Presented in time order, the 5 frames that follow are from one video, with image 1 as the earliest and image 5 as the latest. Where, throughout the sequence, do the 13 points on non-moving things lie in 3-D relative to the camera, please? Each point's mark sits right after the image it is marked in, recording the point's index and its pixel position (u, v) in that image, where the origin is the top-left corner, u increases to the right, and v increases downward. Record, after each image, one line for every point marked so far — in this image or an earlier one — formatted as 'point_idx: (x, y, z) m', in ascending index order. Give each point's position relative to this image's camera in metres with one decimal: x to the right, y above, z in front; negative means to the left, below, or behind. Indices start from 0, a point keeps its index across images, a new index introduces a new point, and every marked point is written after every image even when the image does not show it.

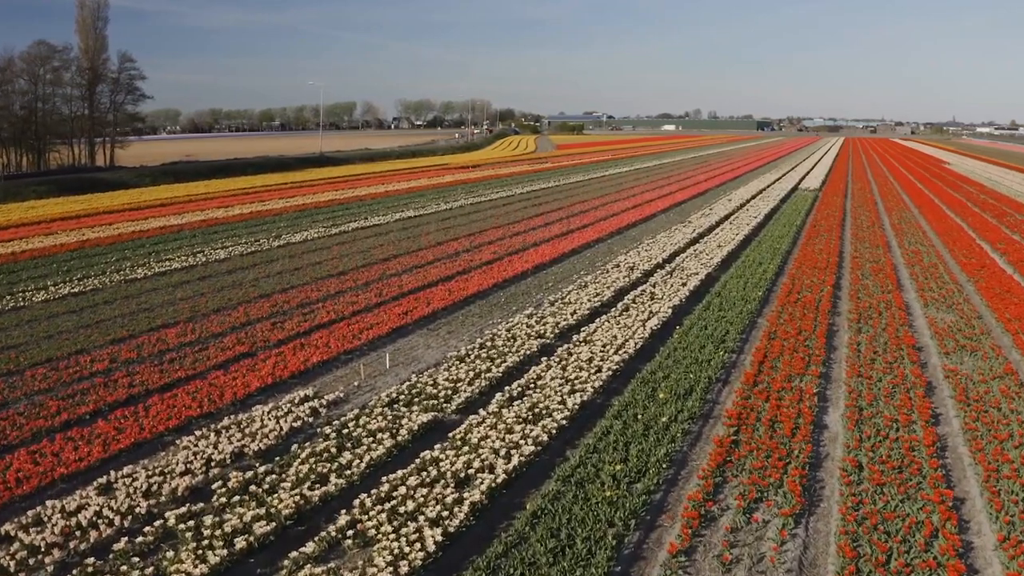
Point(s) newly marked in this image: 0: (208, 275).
0: (-7.6, +0.3, +17.6) m
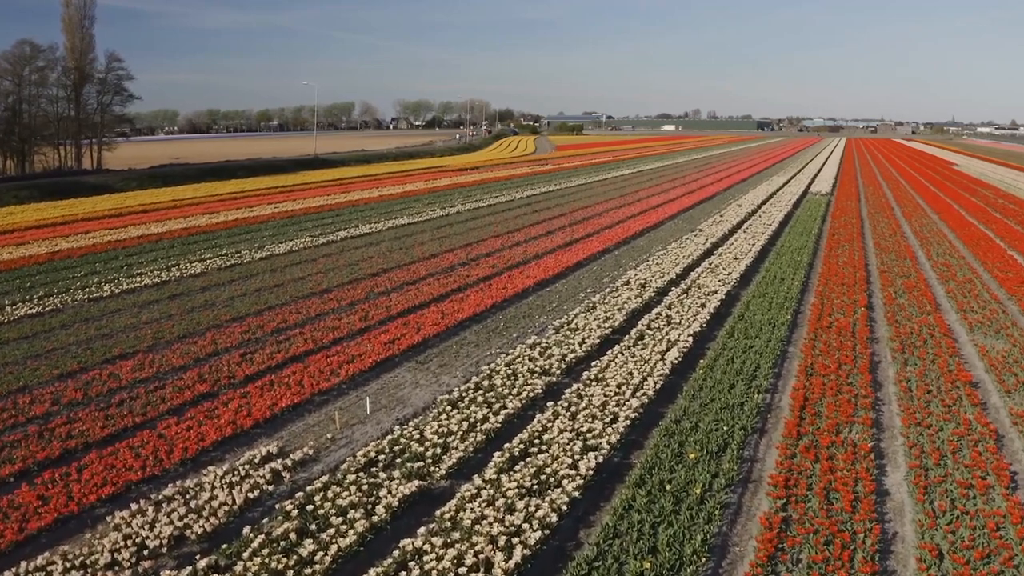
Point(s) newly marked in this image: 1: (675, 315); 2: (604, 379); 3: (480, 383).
0: (-7.6, -0.1, +16.1) m
1: (+3.0, -0.5, +12.9) m
2: (+1.3, -1.3, +9.9) m
3: (-0.4, -1.3, +9.8) m
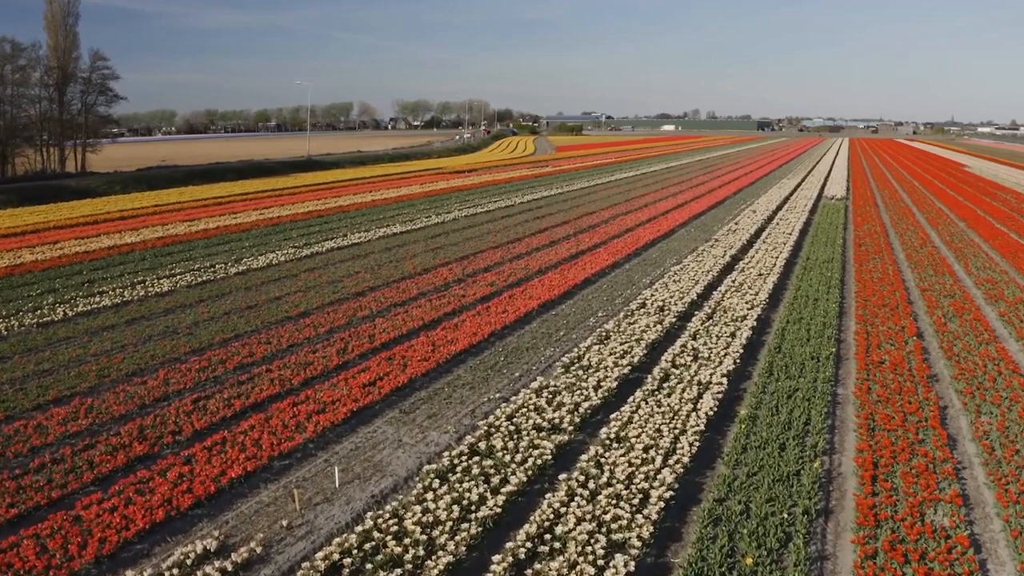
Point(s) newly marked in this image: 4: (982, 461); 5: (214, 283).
0: (-7.6, -0.6, +14.3) m
1: (+3.0, -0.9, +11.2) m
2: (+1.3, -1.7, +8.1) m
3: (-0.4, -1.8, +8.0) m
4: (+5.5, -2.0, +8.3) m
5: (-7.1, +0.1, +16.9) m
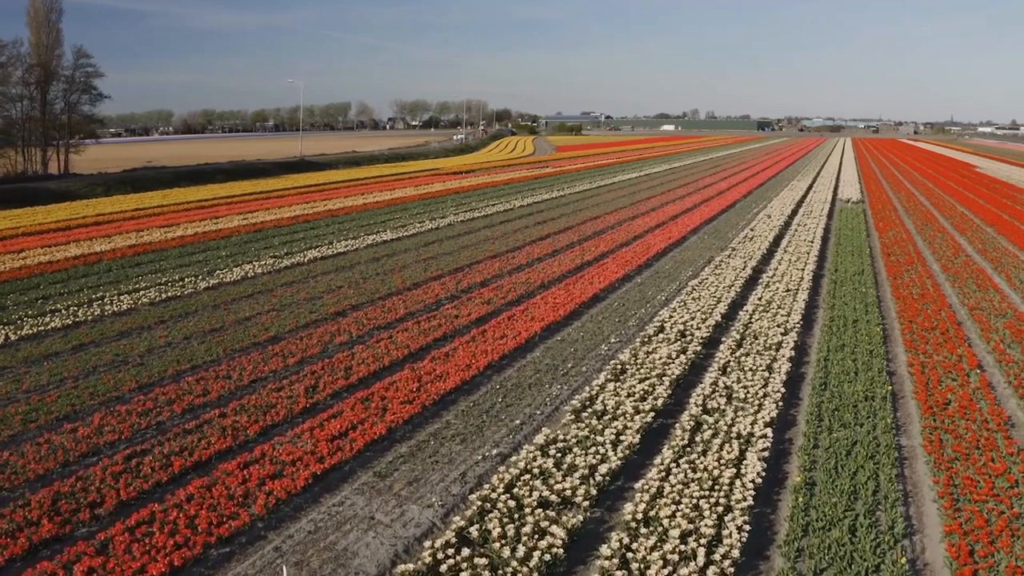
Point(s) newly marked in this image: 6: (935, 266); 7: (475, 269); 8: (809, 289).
0: (-7.6, -1.0, +12.6) m
1: (+3.0, -1.3, +9.5) m
2: (+1.3, -2.1, +6.5) m
3: (-0.4, -2.2, +6.3) m
4: (+5.5, -2.4, +6.6) m
5: (-7.2, -0.3, +15.2) m
6: (+11.2, +0.6, +18.7) m
7: (-0.9, +0.5, +17.6) m
8: (+6.5, 0.0, +15.4) m
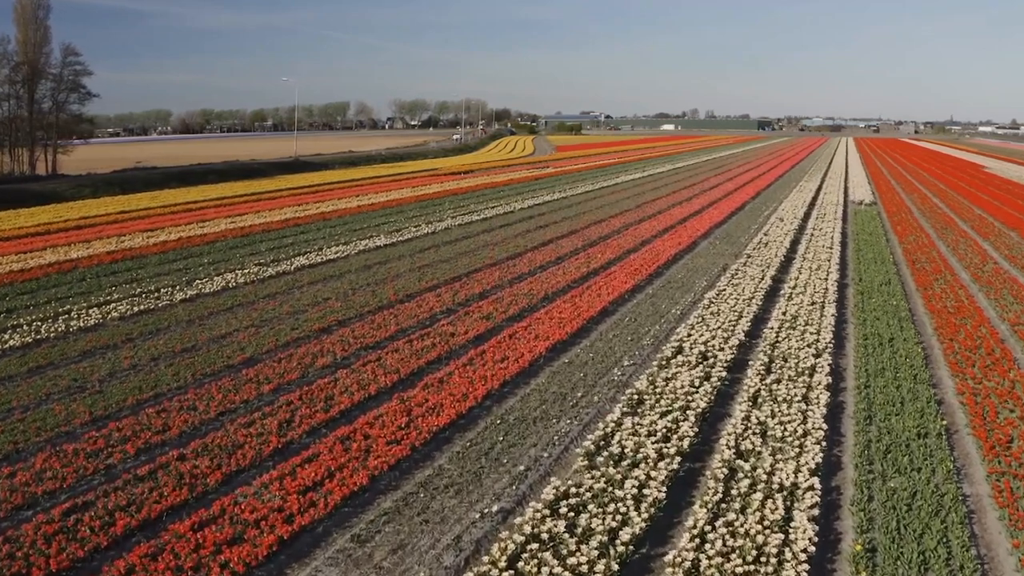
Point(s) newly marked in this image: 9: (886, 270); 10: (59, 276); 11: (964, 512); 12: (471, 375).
0: (-7.5, -1.2, +11.5) m
1: (+3.1, -1.6, +8.3) m
2: (+1.4, -2.4, +5.3) m
3: (-0.4, -2.4, +5.2) m
4: (+5.6, -2.6, +5.5) m
5: (-7.1, -0.5, +14.0) m
6: (+11.2, +0.3, +17.5) m
7: (-0.9, +0.2, +16.4) m
8: (+6.5, -0.3, +14.2) m
9: (+9.1, +0.4, +17.2) m
10: (-11.6, +0.3, +18.0) m
11: (+4.4, -2.1, +6.8) m
12: (-0.6, -1.2, +10.0) m
